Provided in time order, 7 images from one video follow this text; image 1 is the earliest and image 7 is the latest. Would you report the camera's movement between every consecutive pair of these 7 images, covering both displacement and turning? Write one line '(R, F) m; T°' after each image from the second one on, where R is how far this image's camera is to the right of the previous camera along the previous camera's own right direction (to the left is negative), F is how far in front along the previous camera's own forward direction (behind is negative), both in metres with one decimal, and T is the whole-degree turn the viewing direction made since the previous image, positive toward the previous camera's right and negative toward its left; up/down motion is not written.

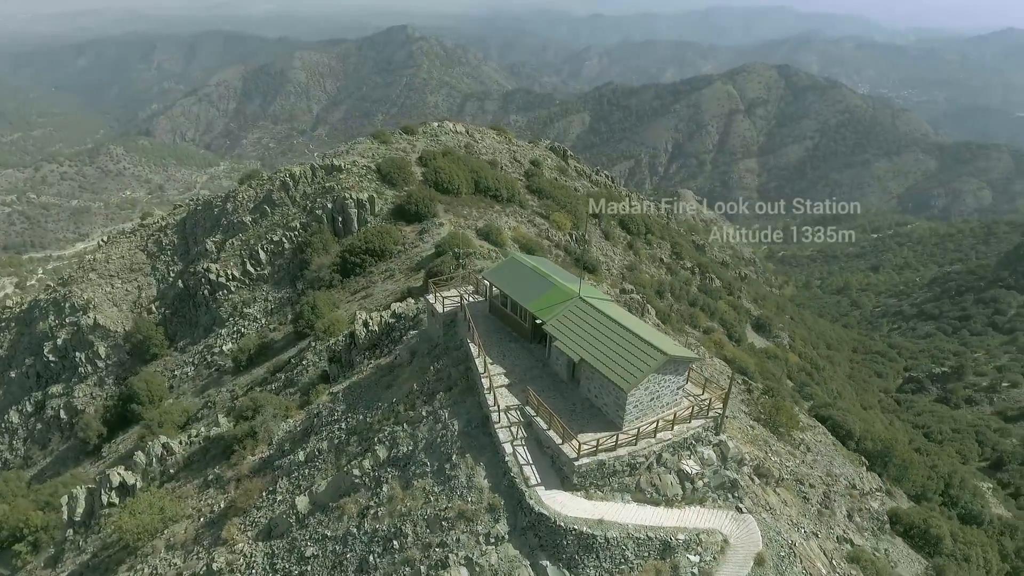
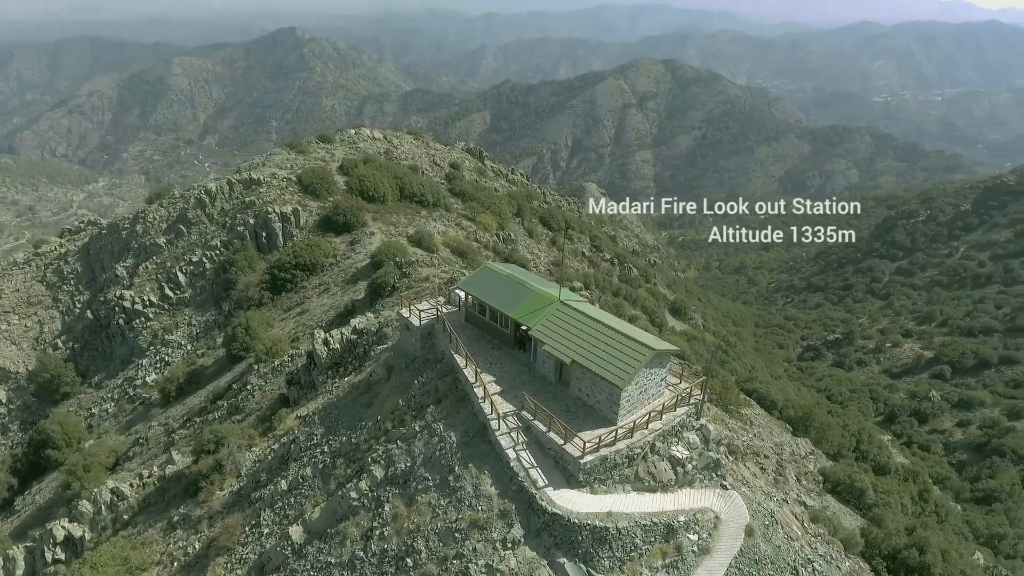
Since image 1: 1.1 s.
(-1.5, -0.2) m; +8°
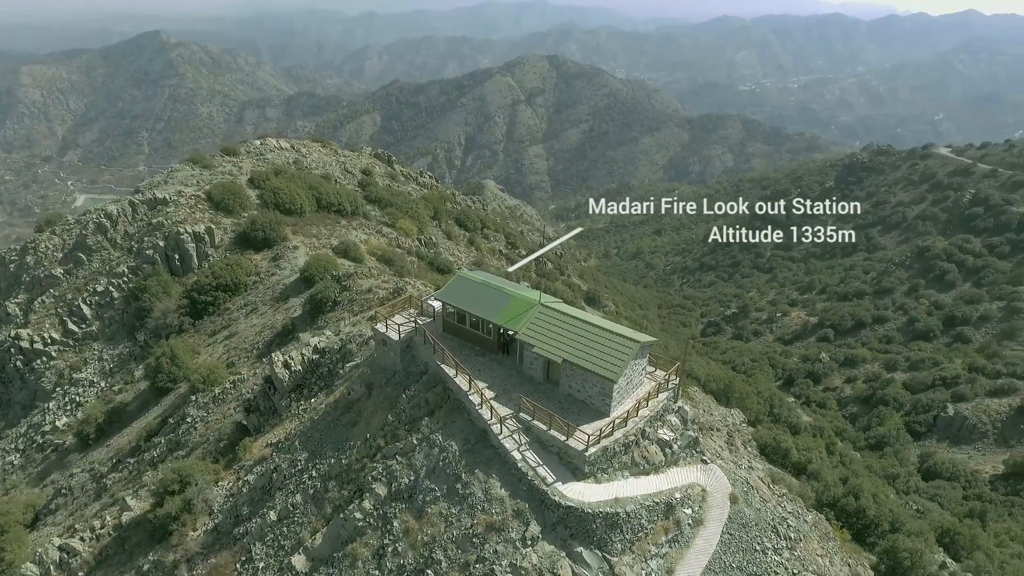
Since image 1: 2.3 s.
(-1.8, -0.3) m; +9°
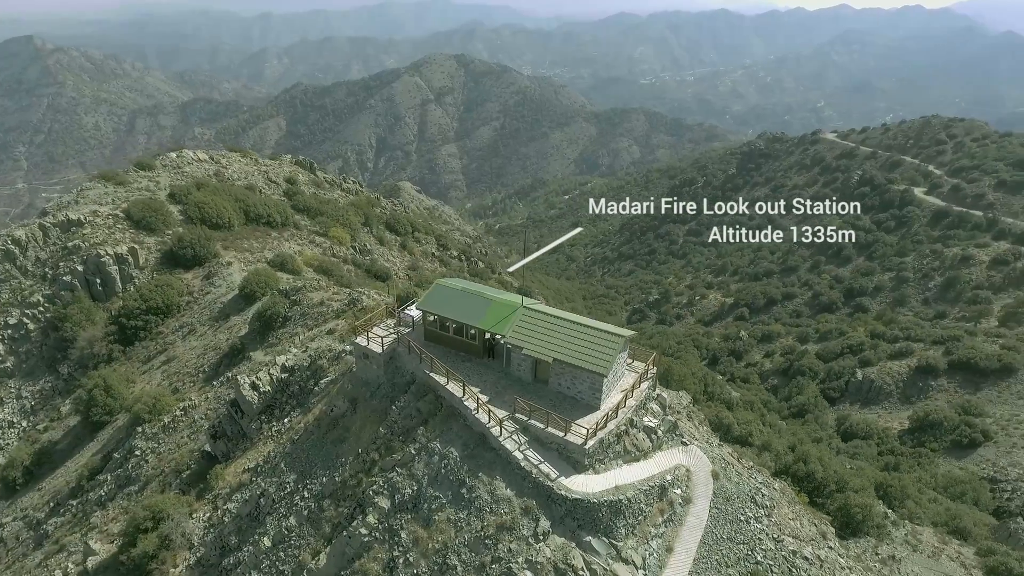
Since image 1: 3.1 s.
(-1.5, -0.3) m; +7°
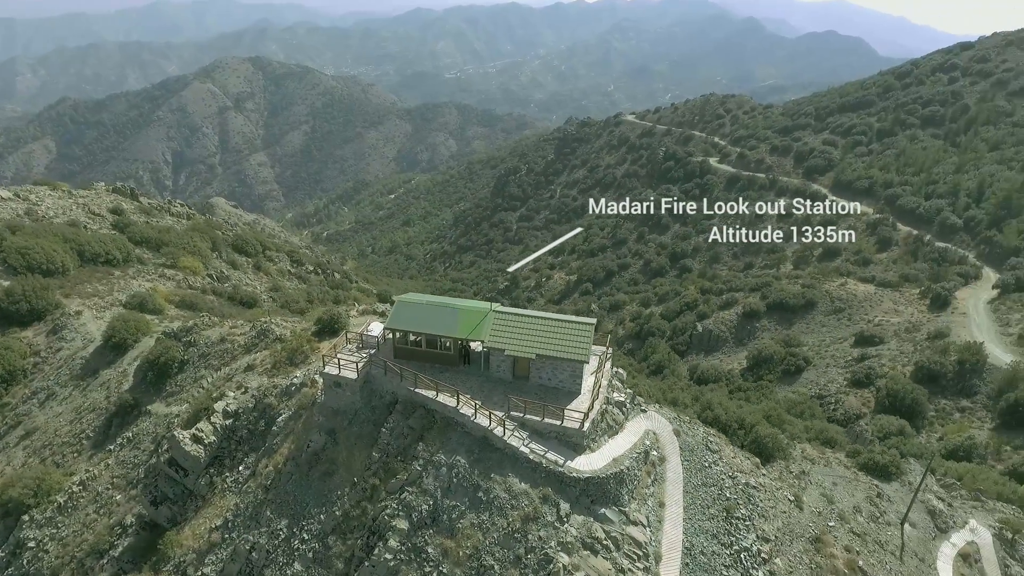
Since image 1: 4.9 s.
(-3.2, -0.2) m; +15°
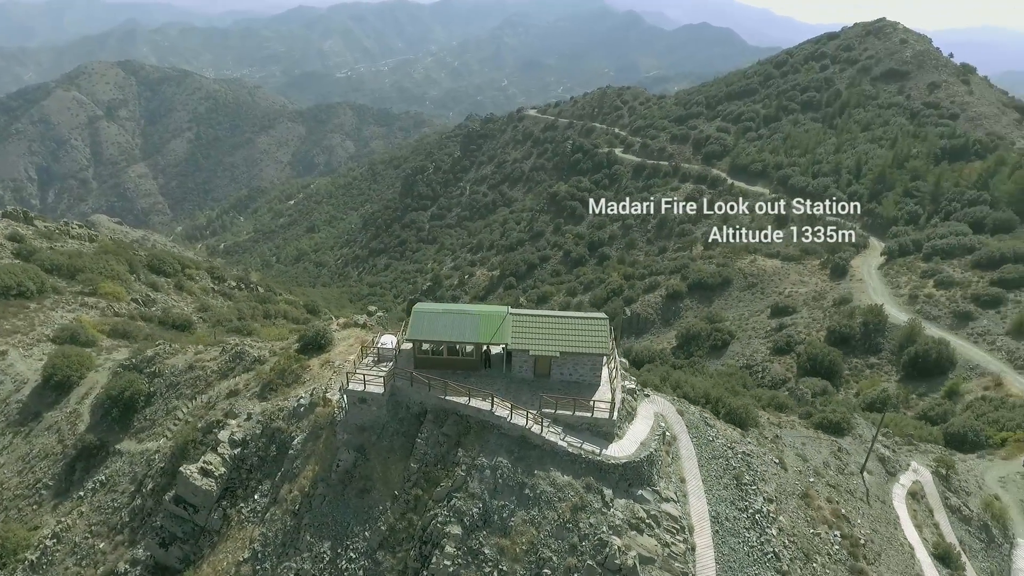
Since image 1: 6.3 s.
(-2.7, -0.2) m; +9°
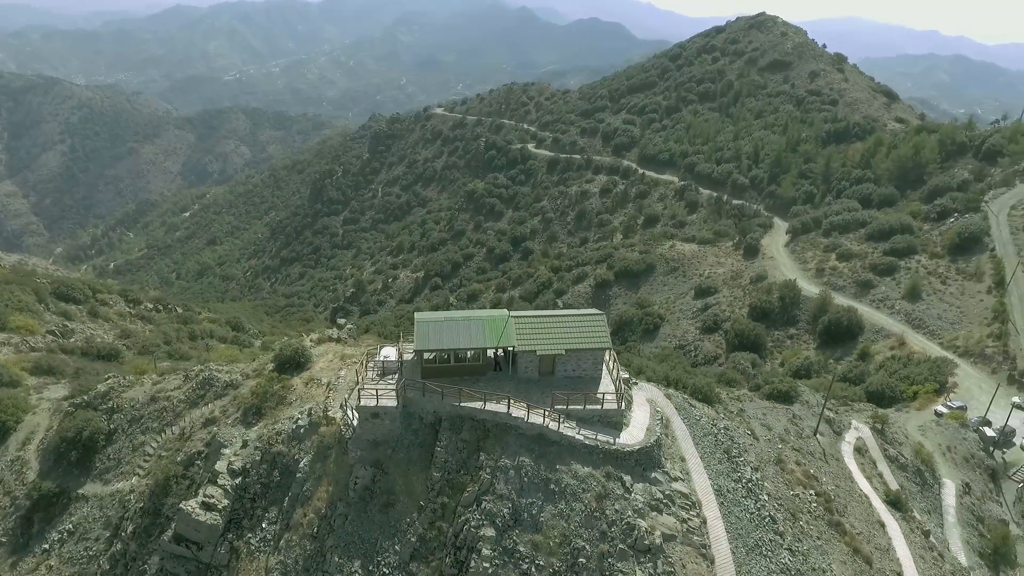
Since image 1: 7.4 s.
(-2.2, -0.2) m; +8°
